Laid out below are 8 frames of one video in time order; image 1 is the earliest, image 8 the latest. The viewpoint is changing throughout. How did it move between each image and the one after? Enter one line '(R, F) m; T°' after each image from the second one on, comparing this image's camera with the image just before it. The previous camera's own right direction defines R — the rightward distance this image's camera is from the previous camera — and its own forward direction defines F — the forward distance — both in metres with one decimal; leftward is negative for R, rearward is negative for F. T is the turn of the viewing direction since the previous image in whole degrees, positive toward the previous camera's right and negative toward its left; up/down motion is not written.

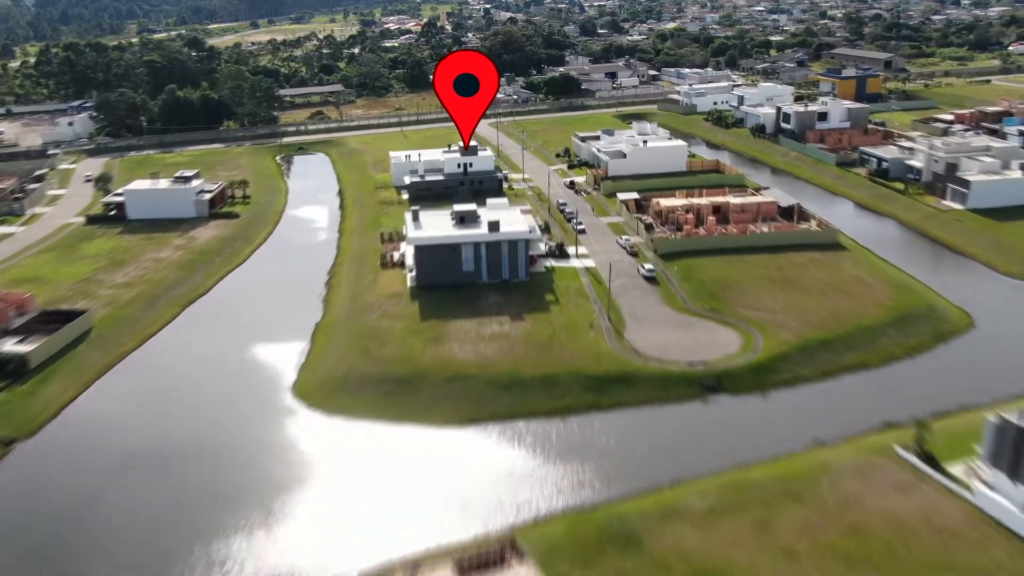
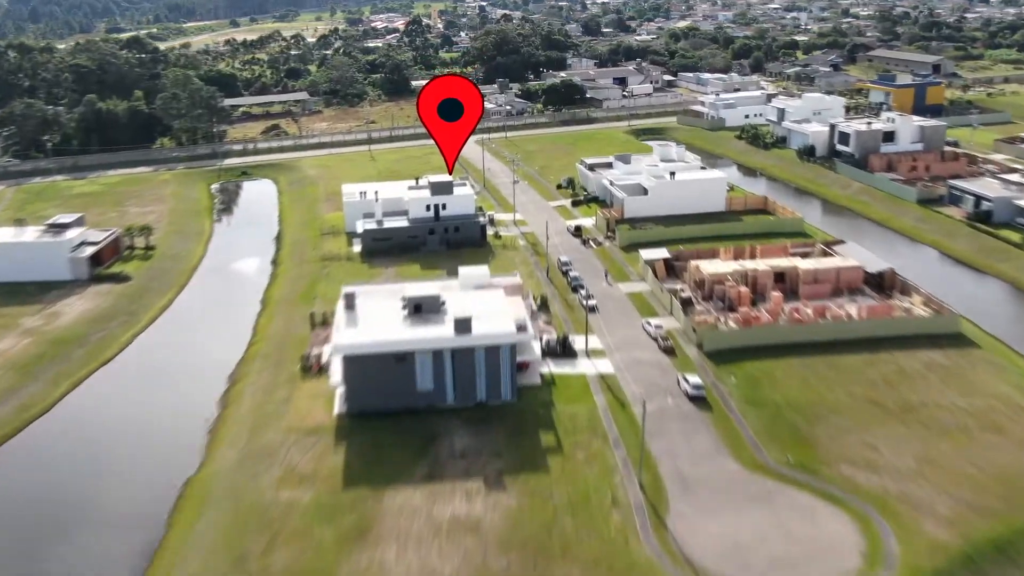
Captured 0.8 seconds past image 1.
(+0.9, +19.5) m; 0°
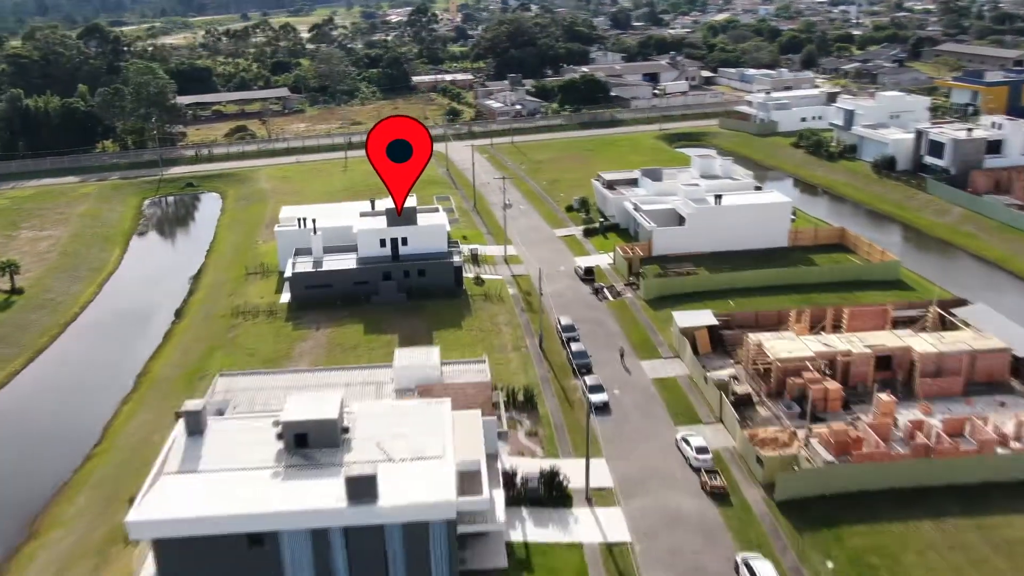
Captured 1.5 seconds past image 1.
(+2.2, +16.4) m; -2°
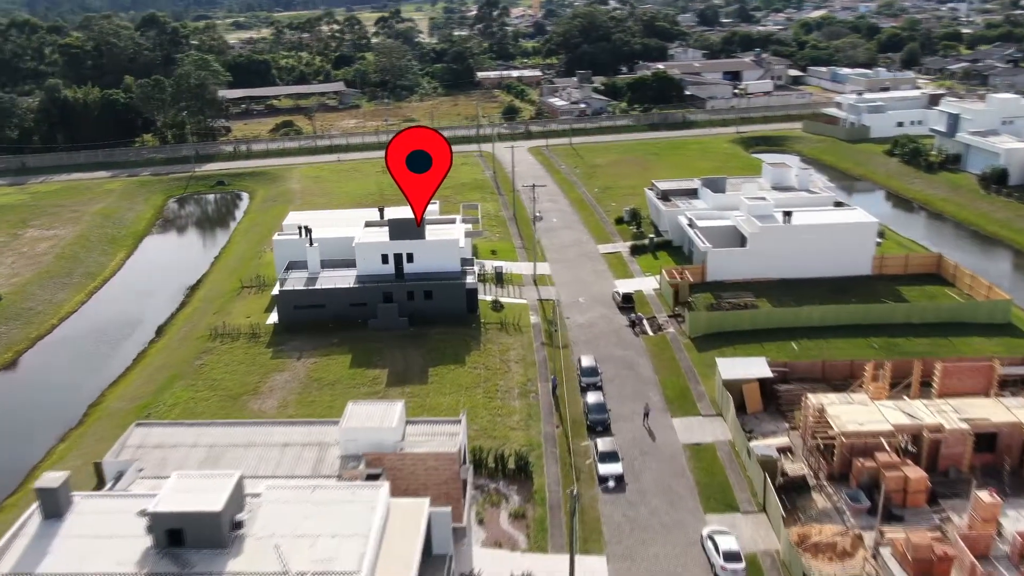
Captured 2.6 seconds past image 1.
(+2.7, +6.7) m; -5°
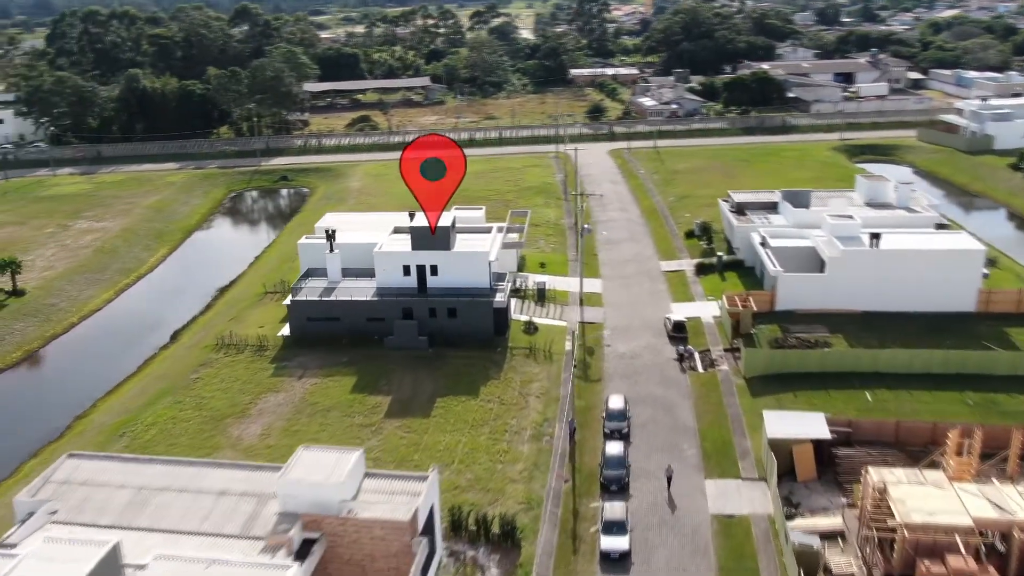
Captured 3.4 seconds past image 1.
(+2.8, +4.4) m; -7°
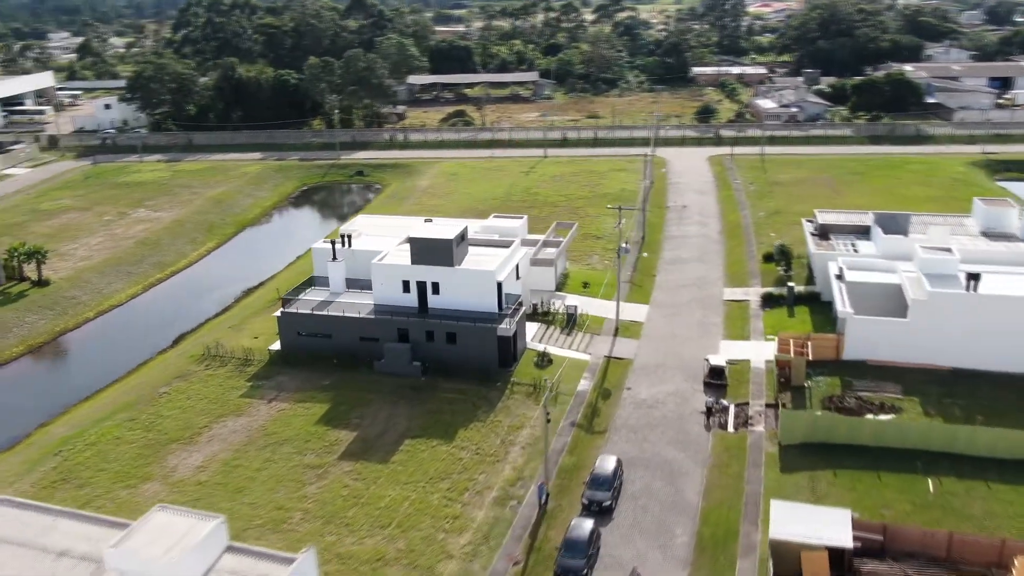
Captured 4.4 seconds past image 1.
(+4.4, +4.9) m; -9°
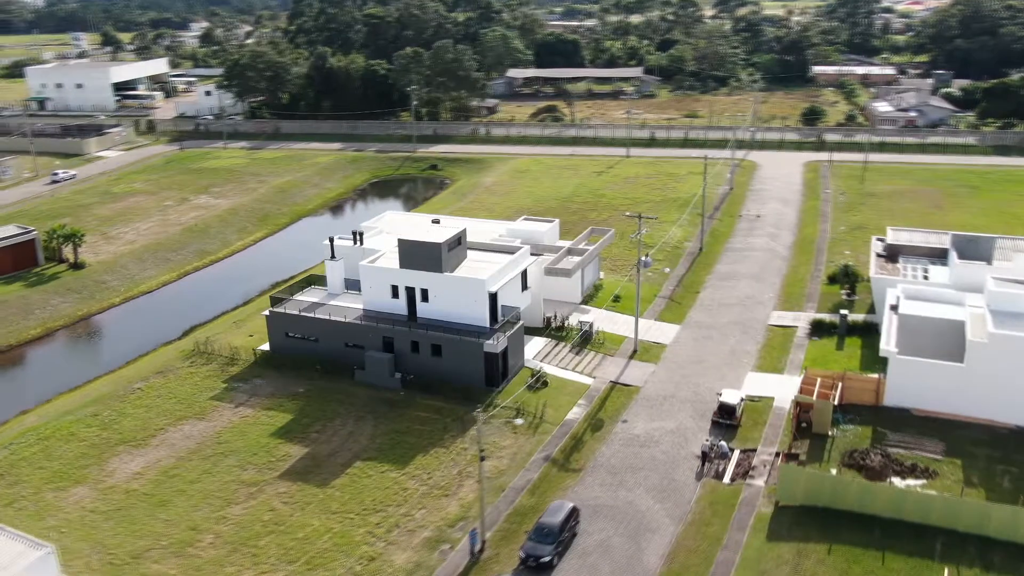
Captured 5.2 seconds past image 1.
(+4.2, +3.2) m; -8°
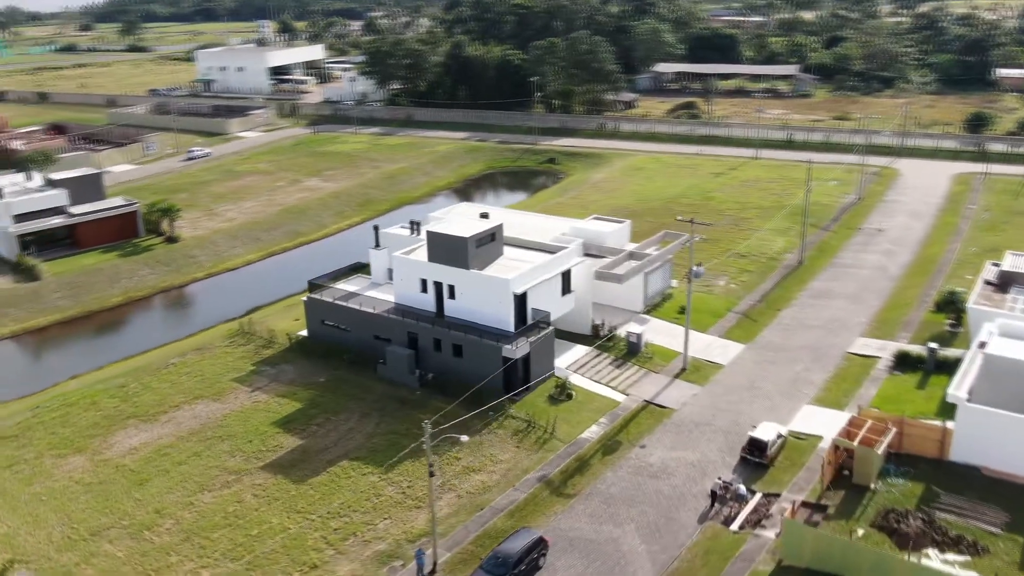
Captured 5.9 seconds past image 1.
(+4.0, +2.2) m; -11°
